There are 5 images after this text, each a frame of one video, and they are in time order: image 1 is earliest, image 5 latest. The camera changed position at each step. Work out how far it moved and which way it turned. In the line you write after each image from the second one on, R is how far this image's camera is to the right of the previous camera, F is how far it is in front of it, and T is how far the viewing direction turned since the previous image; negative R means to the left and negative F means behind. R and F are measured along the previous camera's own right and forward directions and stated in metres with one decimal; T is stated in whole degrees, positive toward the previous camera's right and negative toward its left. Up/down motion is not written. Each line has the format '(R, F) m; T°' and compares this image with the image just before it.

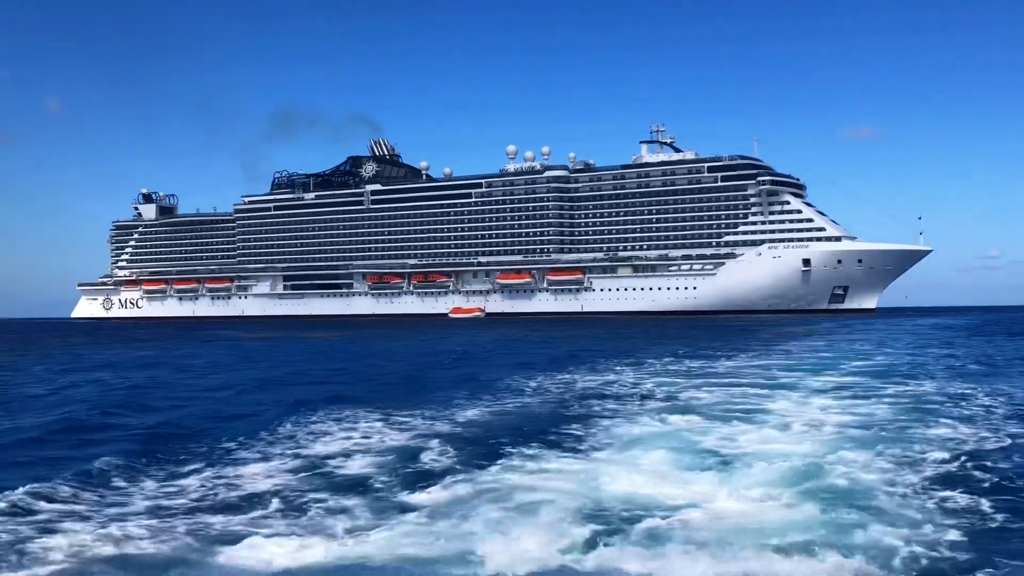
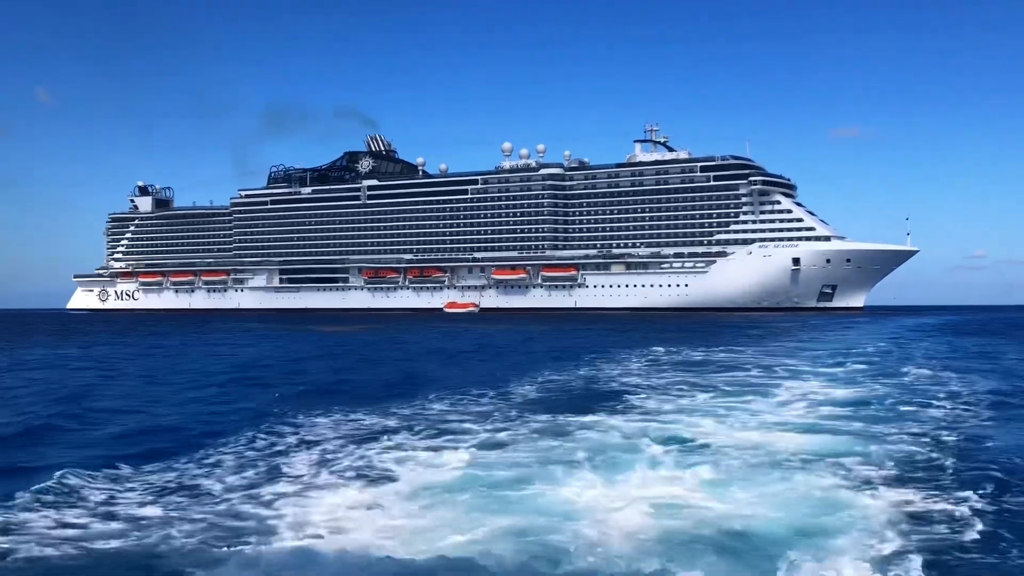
(-0.3, -1.0) m; +1°
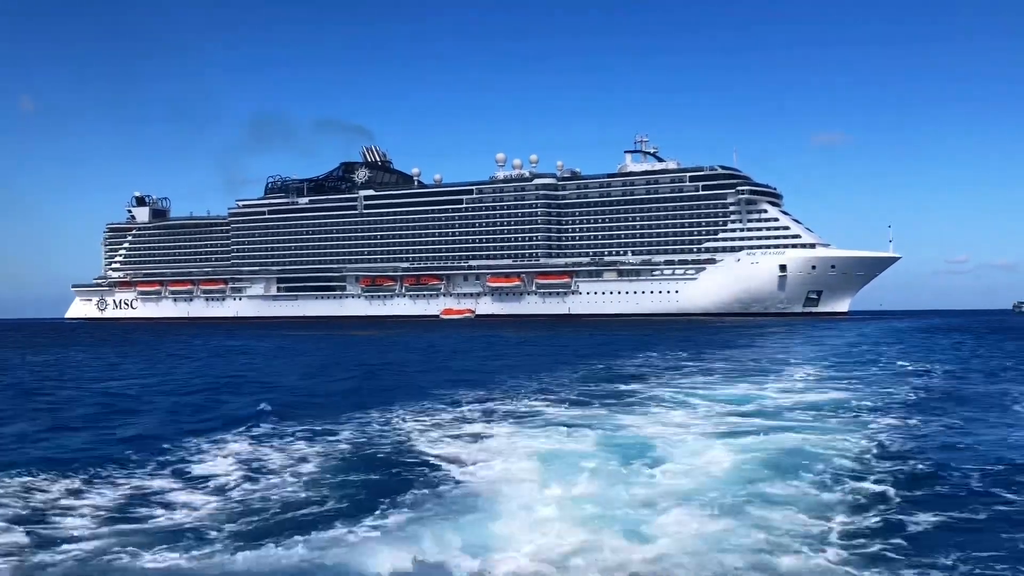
(-0.5, -1.7) m; +1°
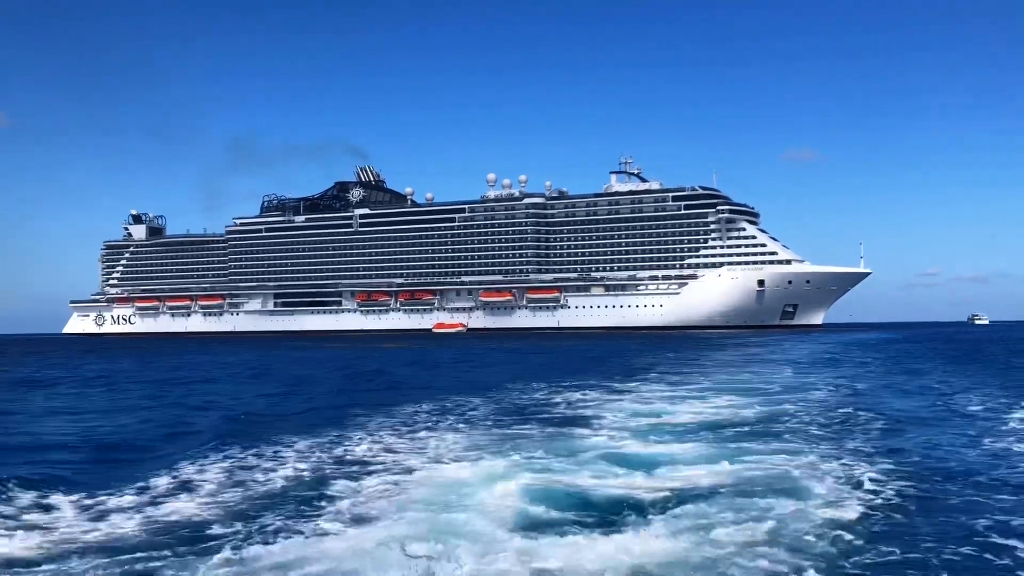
(-0.9, -3.0) m; +1°
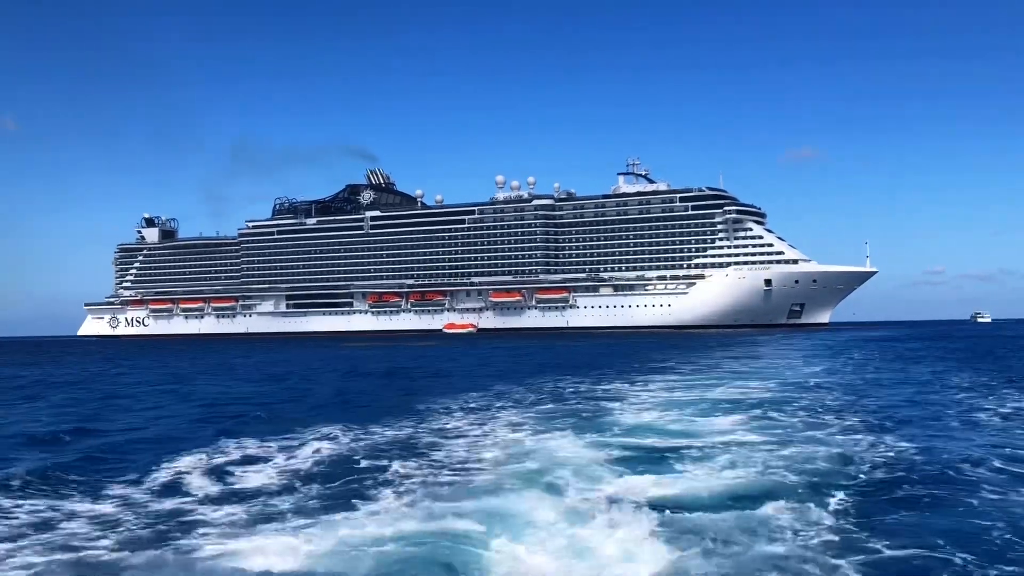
(-0.5, -0.9) m; 0°
